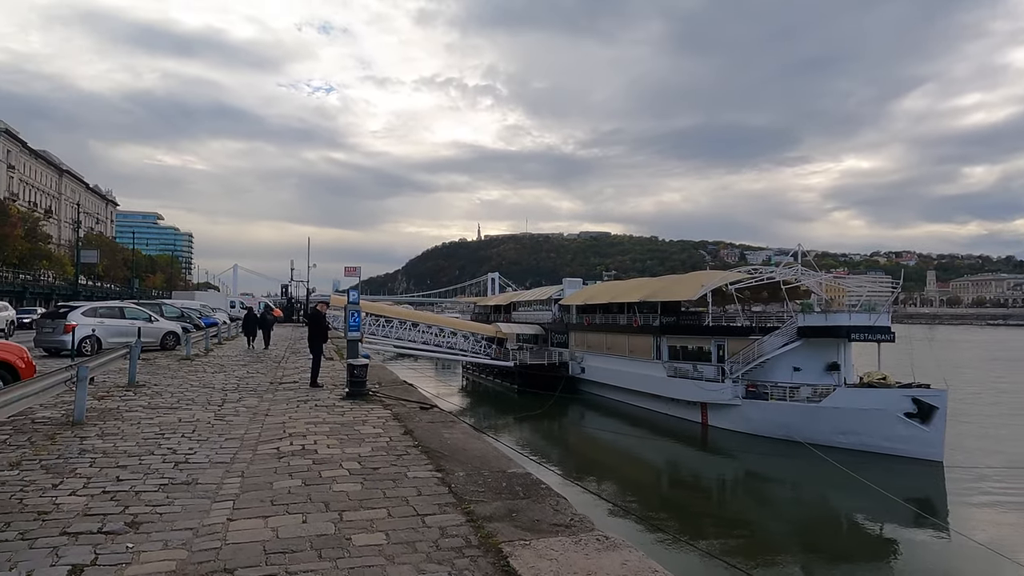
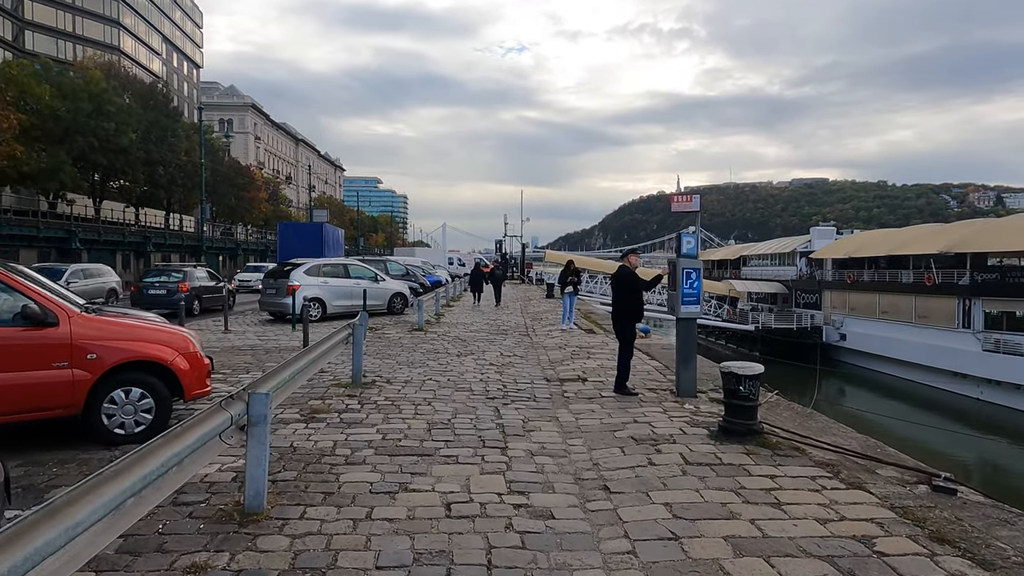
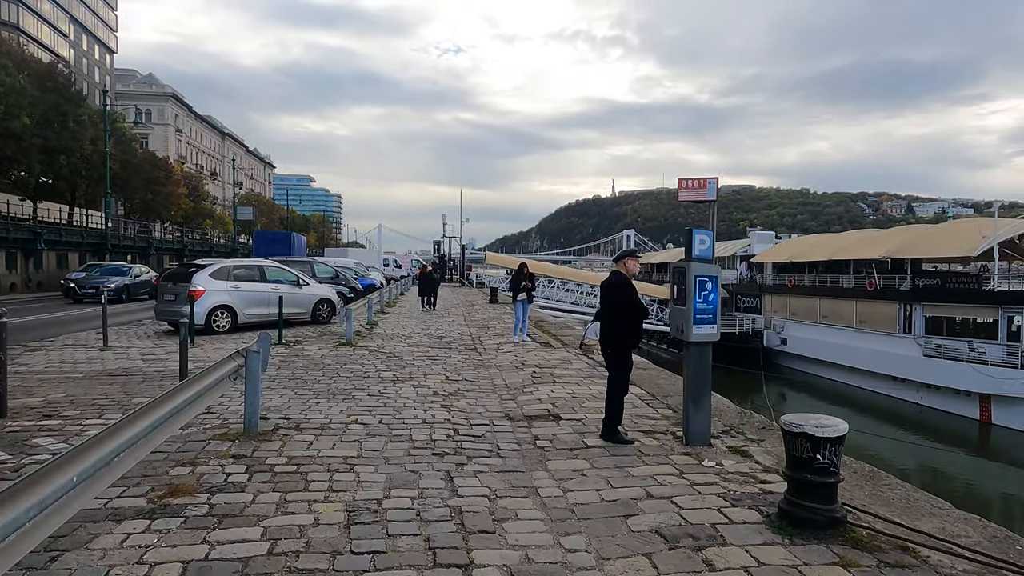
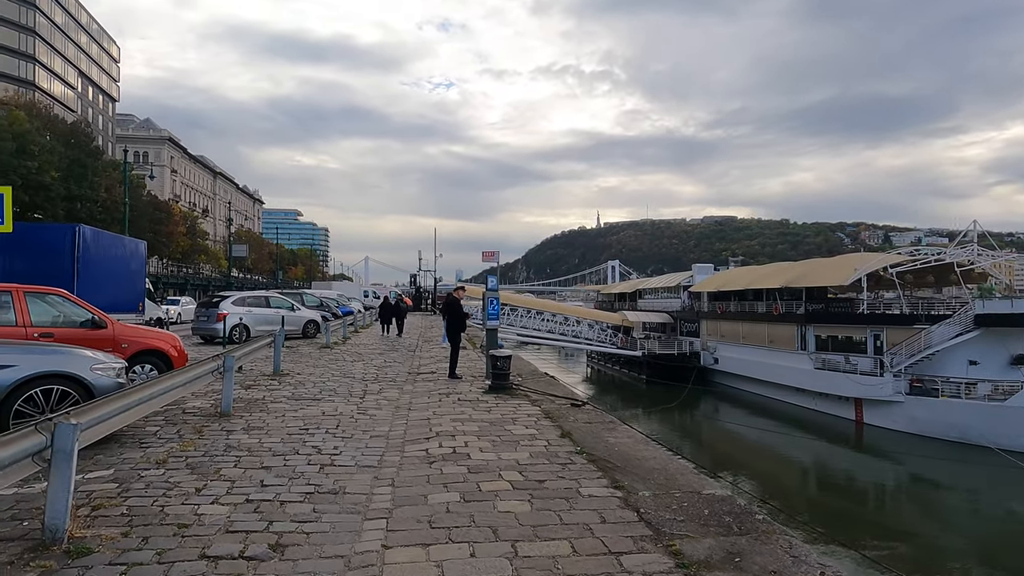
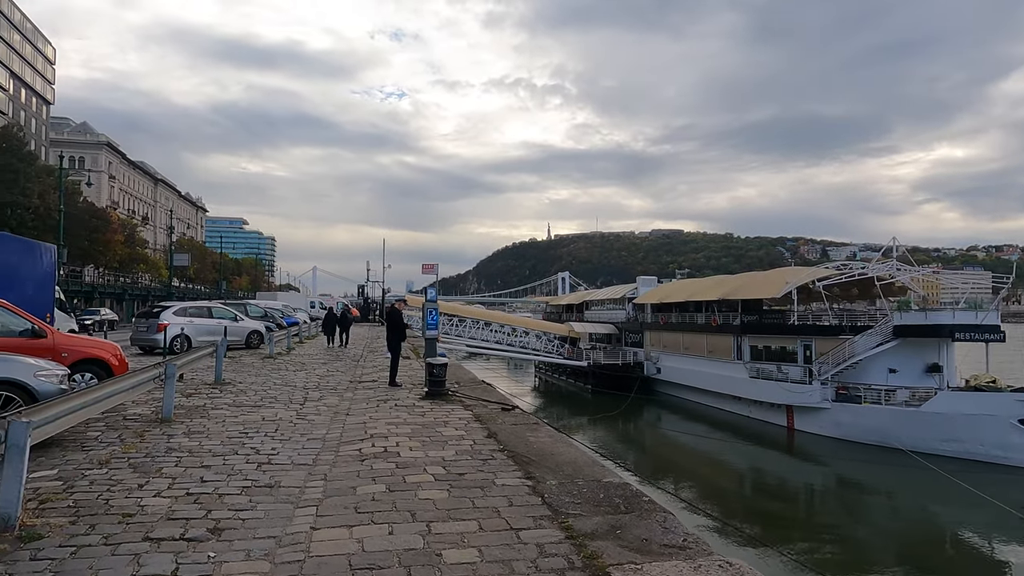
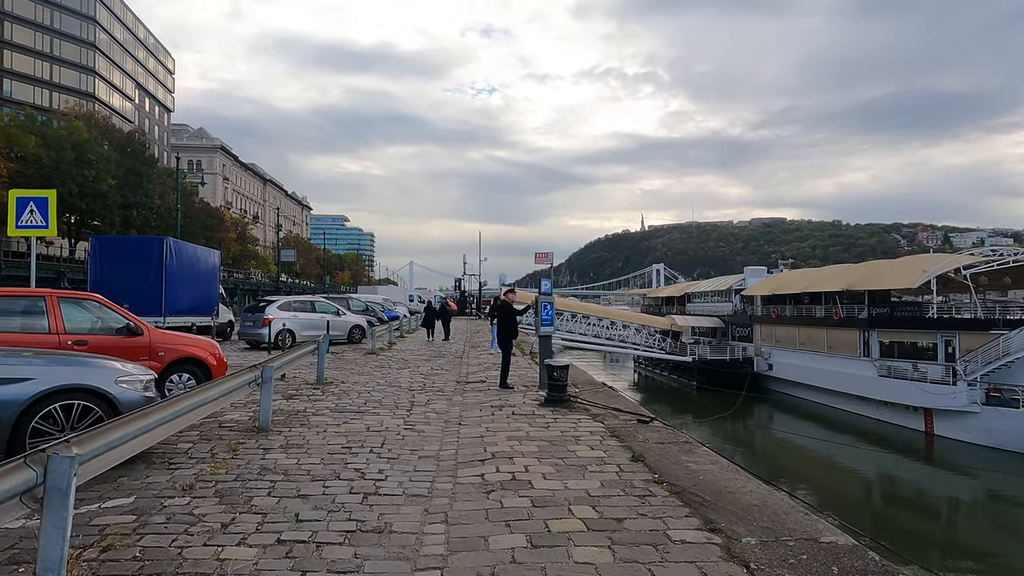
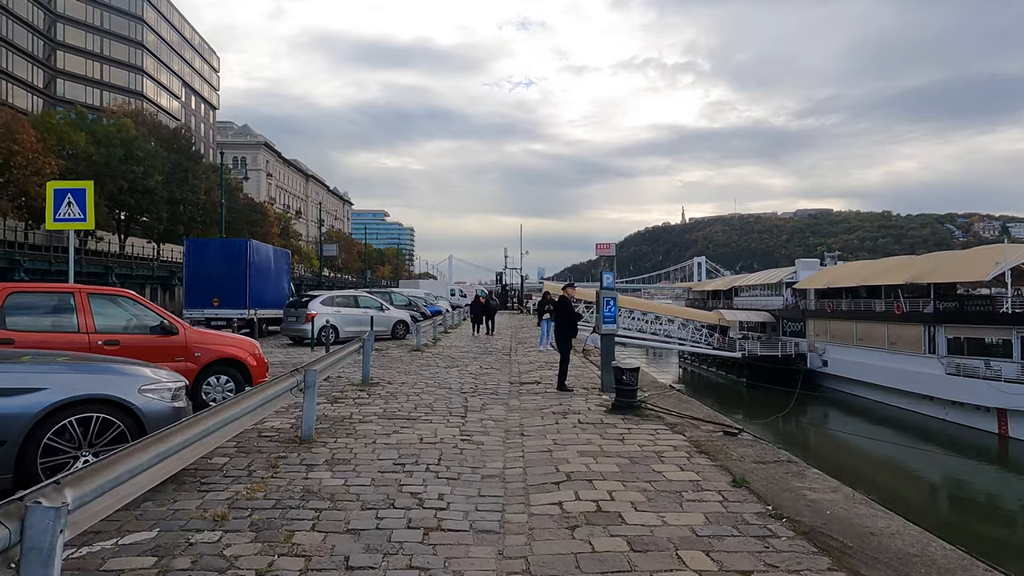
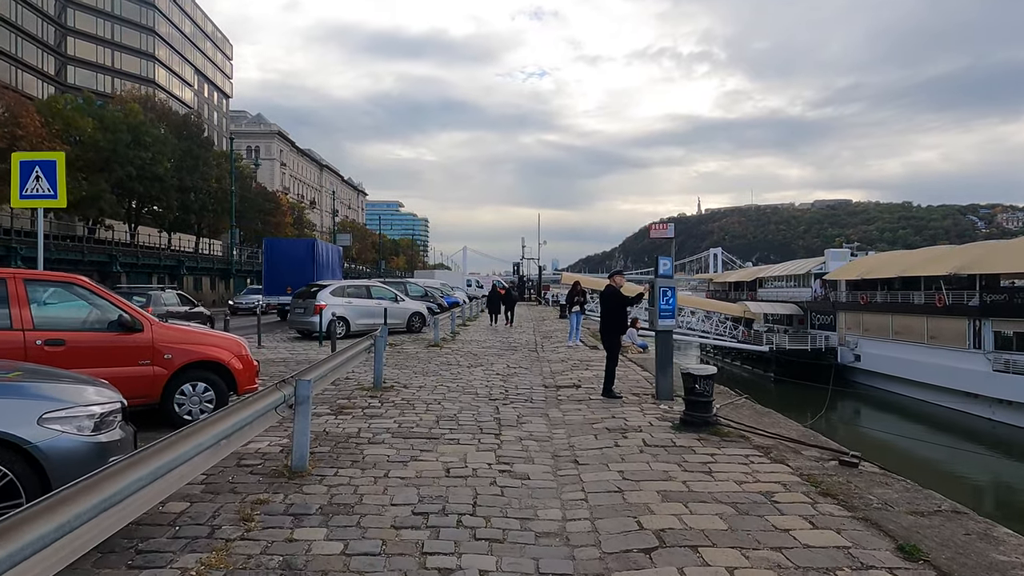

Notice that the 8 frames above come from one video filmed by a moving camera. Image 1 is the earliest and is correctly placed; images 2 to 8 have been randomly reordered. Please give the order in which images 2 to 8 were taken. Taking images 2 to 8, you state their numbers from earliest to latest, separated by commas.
5, 4, 6, 7, 8, 2, 3
